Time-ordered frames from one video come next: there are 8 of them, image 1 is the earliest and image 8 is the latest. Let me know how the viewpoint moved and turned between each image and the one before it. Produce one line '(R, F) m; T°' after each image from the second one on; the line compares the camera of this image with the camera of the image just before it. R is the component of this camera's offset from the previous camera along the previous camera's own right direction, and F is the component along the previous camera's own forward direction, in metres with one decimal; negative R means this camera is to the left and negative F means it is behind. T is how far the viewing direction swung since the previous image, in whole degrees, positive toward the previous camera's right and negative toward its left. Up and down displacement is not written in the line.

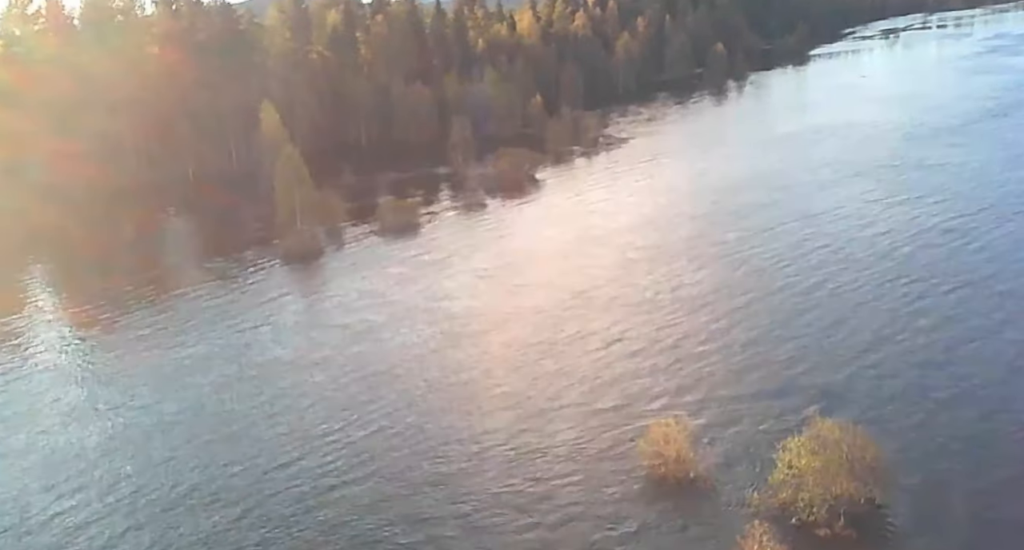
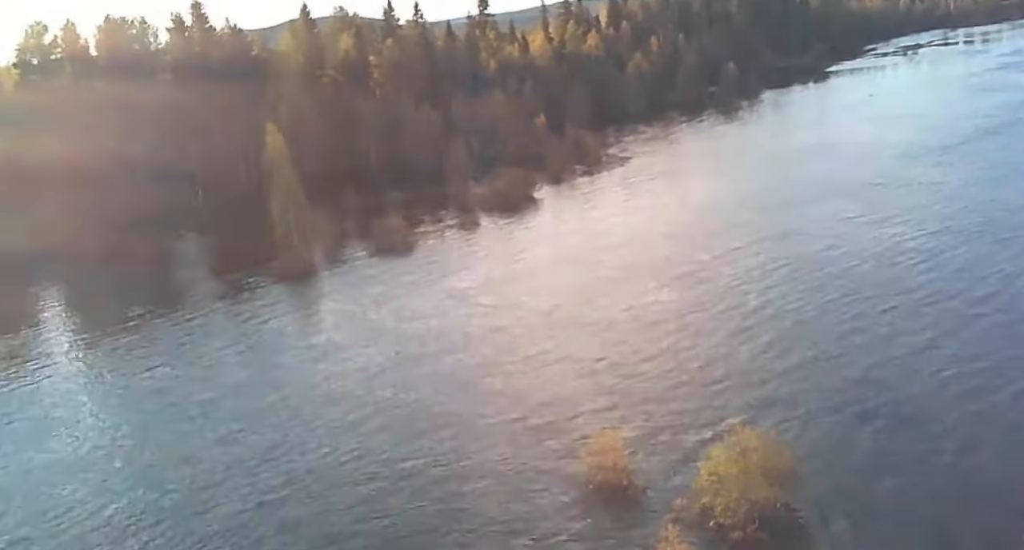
(+1.5, -1.1) m; -1°
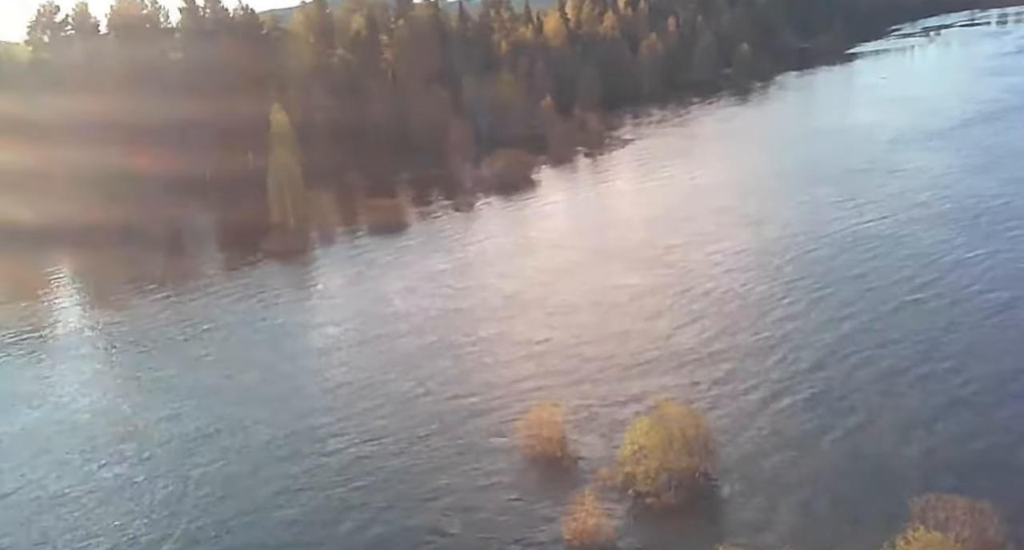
(+1.5, -1.0) m; -1°
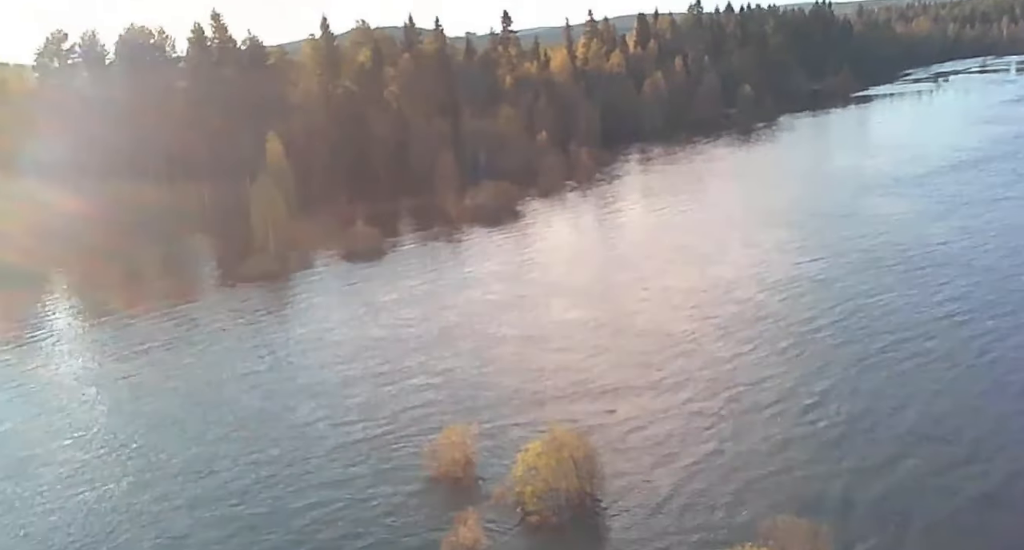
(+2.0, -1.5) m; -1°
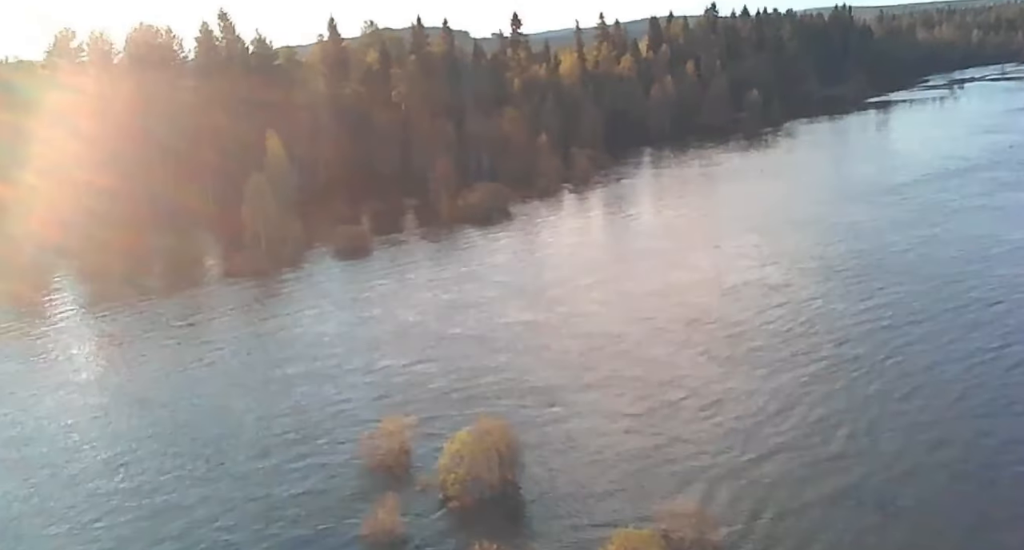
(+1.8, -1.3) m; -1°
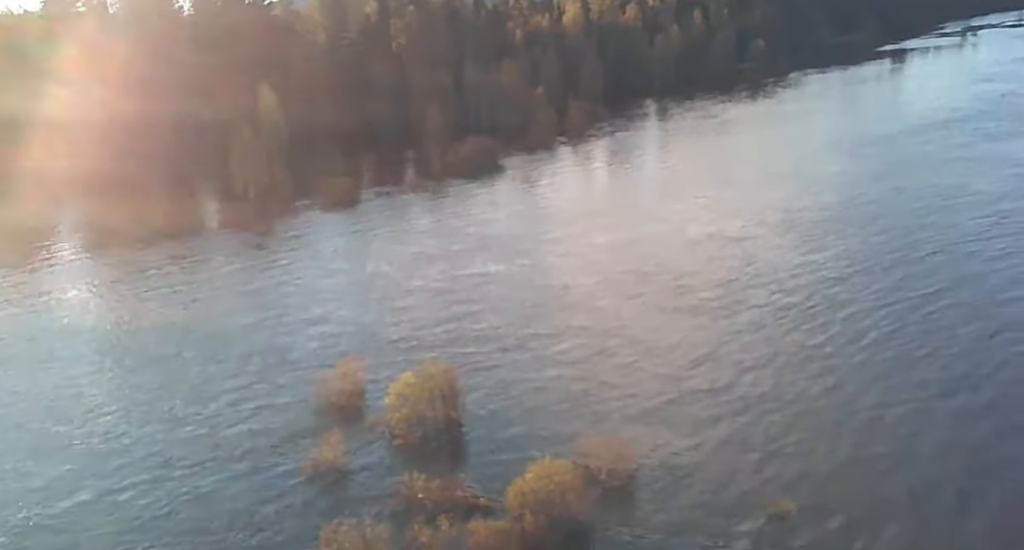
(+1.5, -1.2) m; -1°
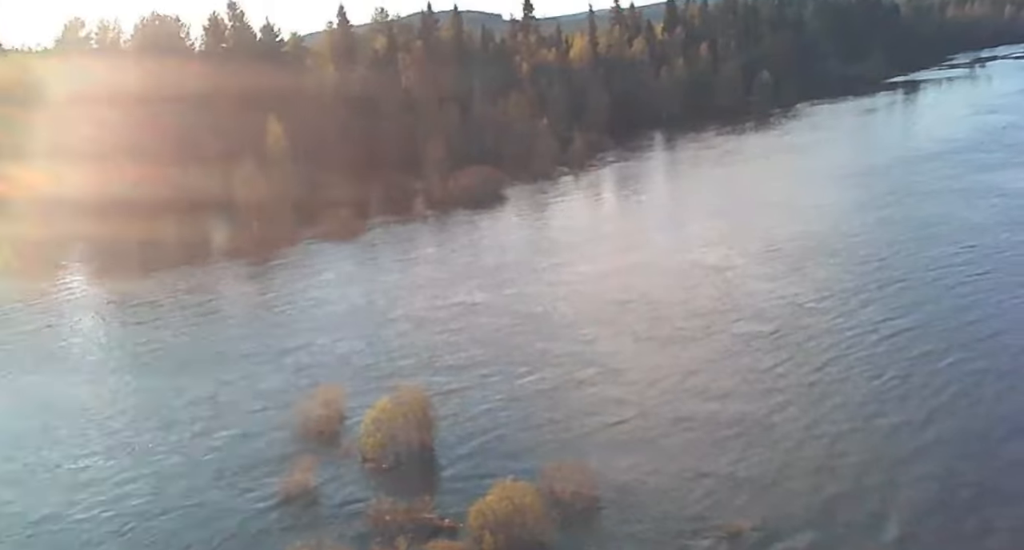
(+0.9, -0.7) m; -1°
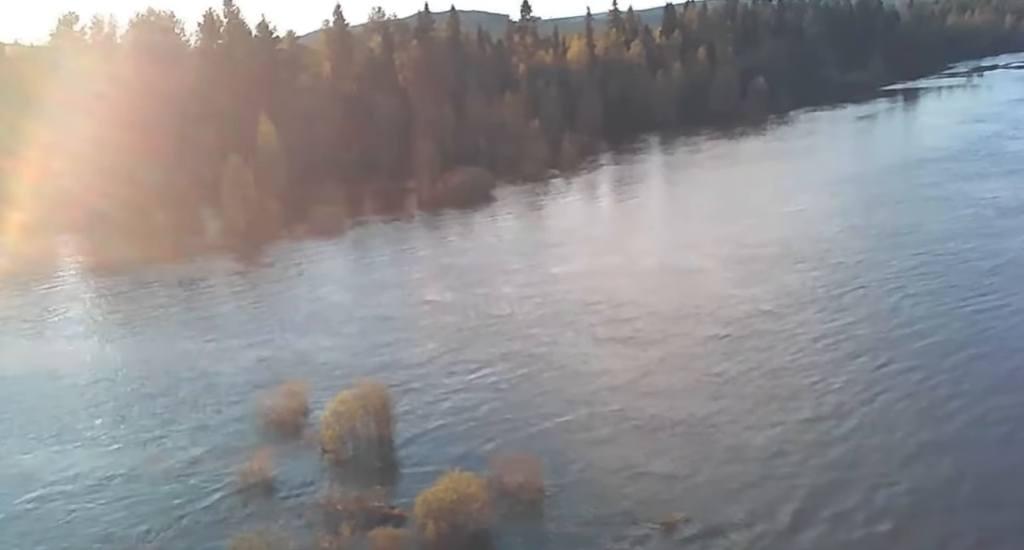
(+0.9, -0.8) m; 0°
